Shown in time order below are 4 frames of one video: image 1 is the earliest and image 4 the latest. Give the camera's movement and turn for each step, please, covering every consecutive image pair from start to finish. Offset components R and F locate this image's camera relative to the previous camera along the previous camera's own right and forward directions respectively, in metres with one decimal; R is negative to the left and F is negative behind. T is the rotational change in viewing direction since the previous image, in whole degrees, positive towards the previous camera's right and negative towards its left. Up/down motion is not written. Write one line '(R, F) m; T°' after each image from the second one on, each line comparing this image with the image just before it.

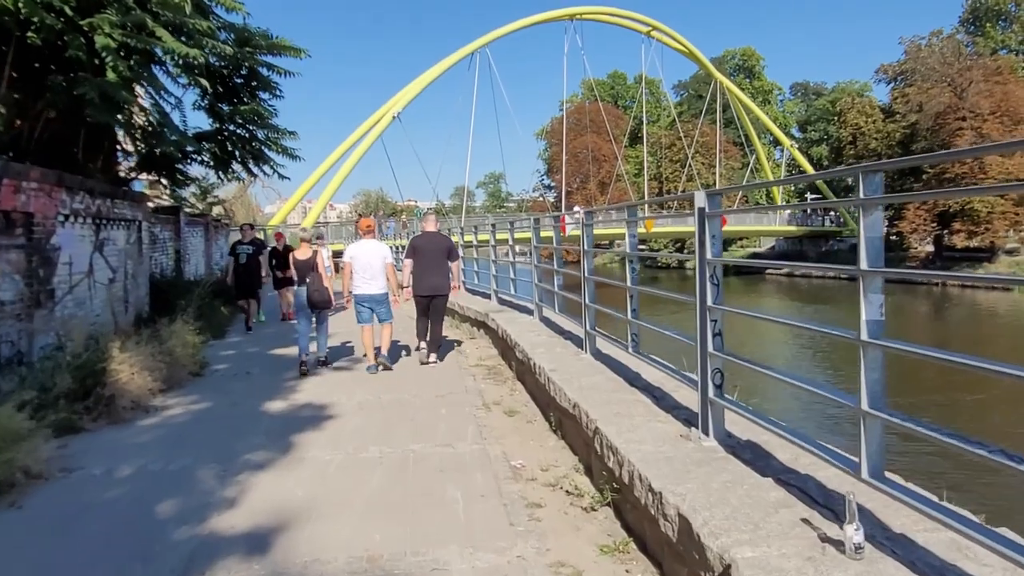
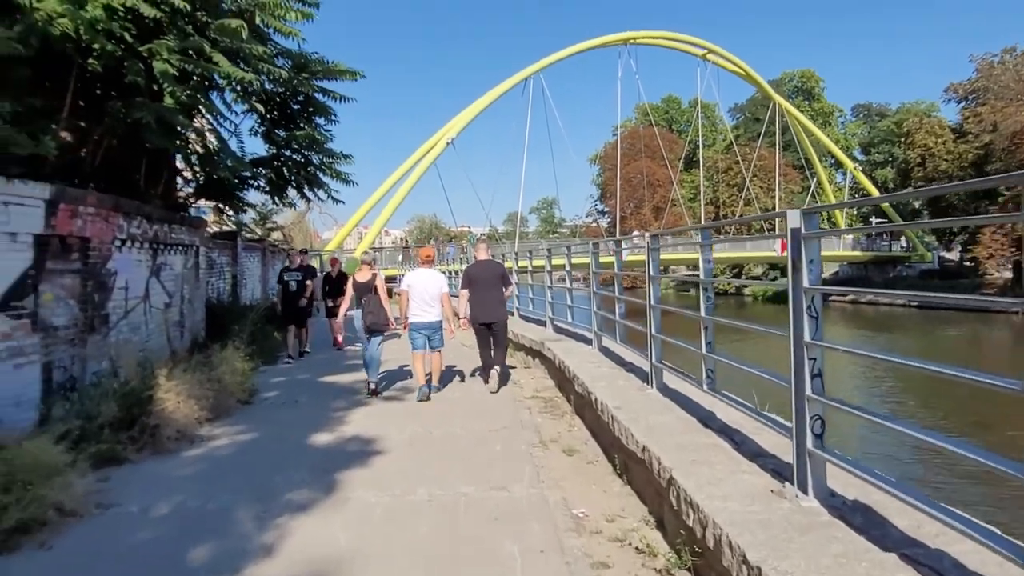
(-0.1, +0.4) m; -4°
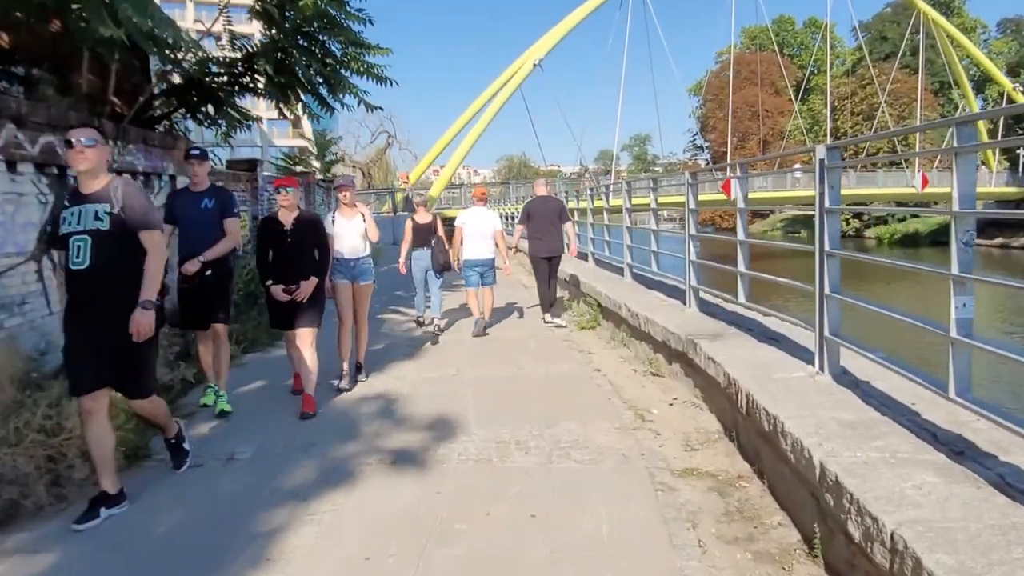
(-0.3, +4.5) m; -7°
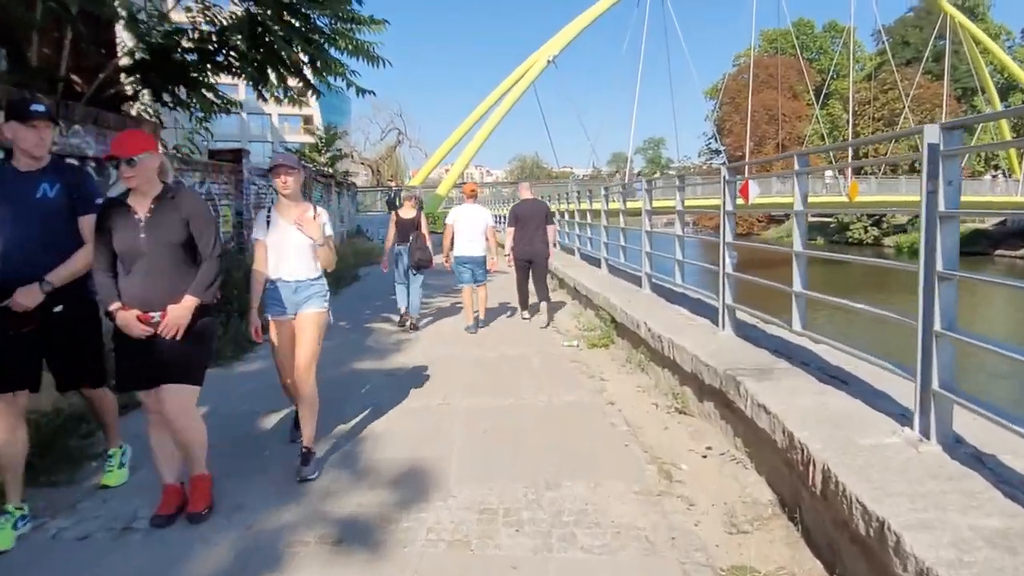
(+0.1, +1.1) m; -1°
